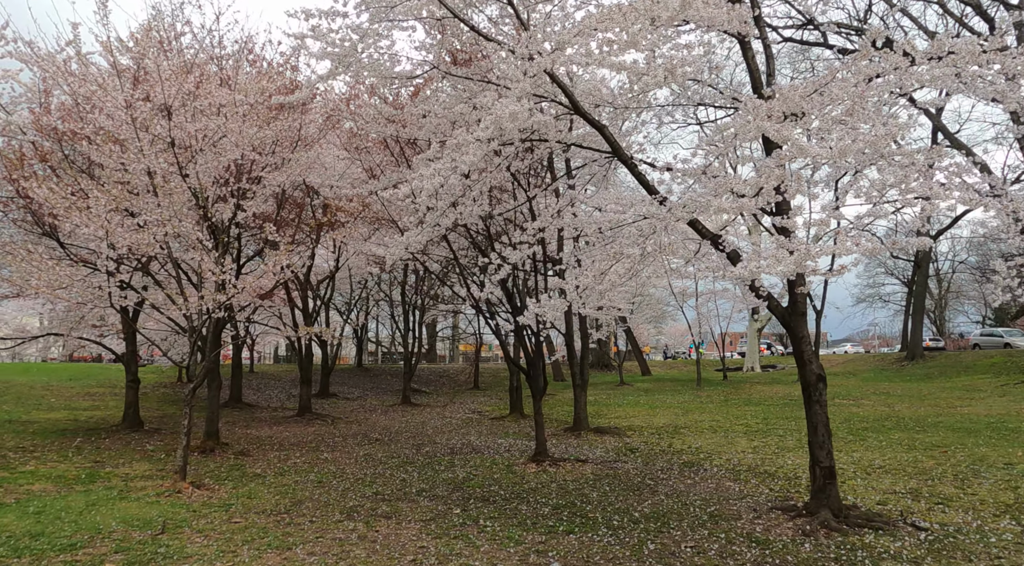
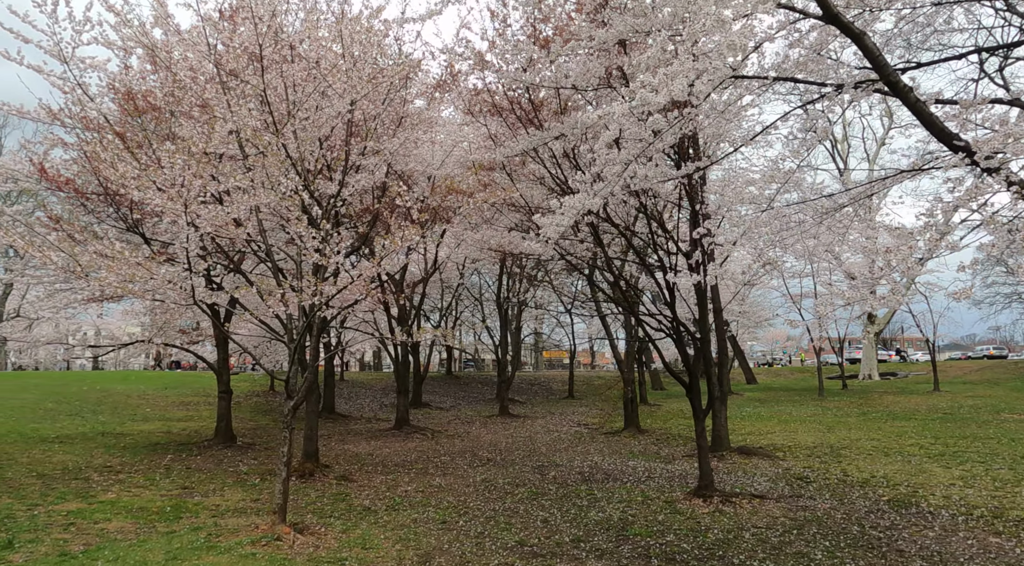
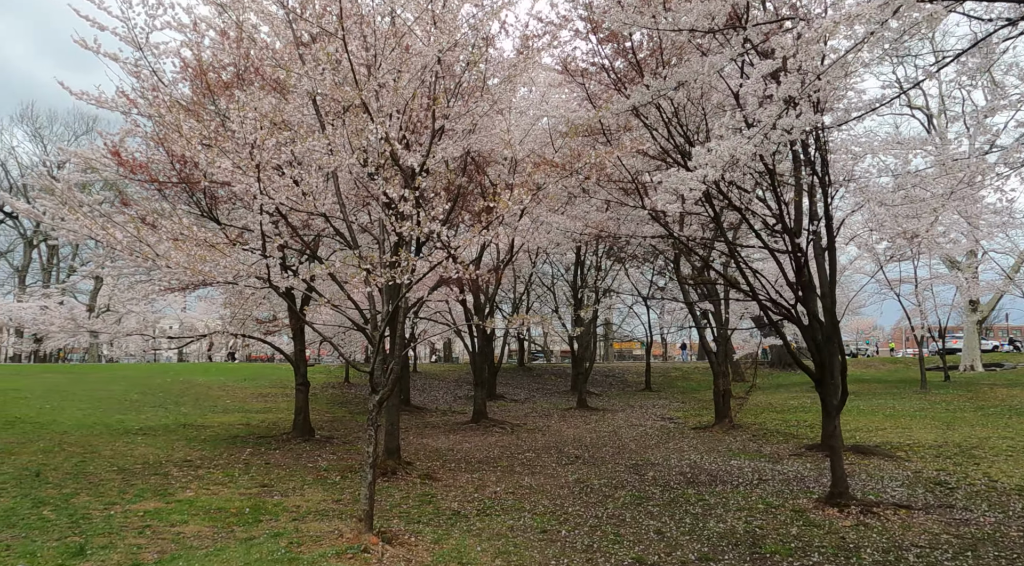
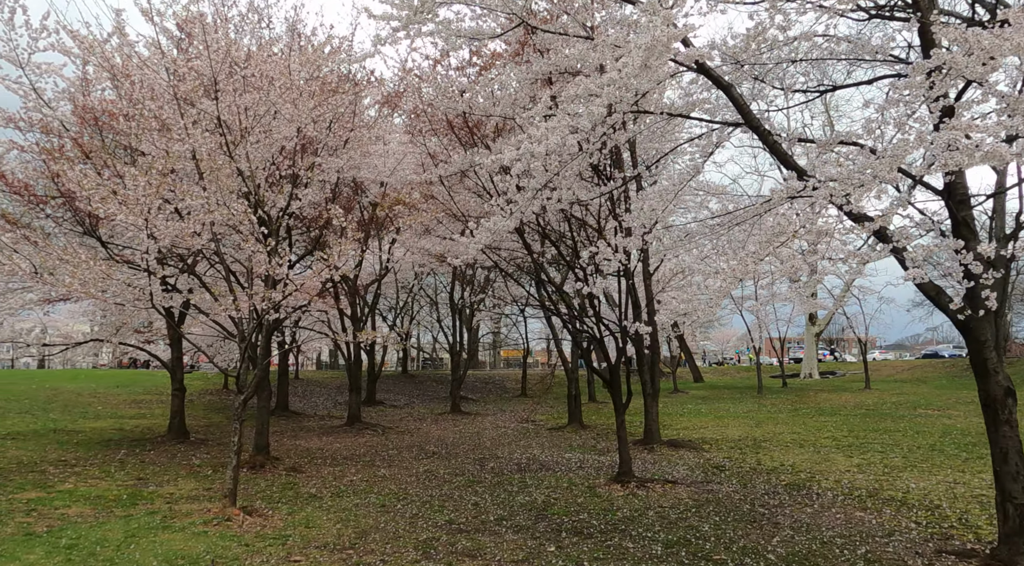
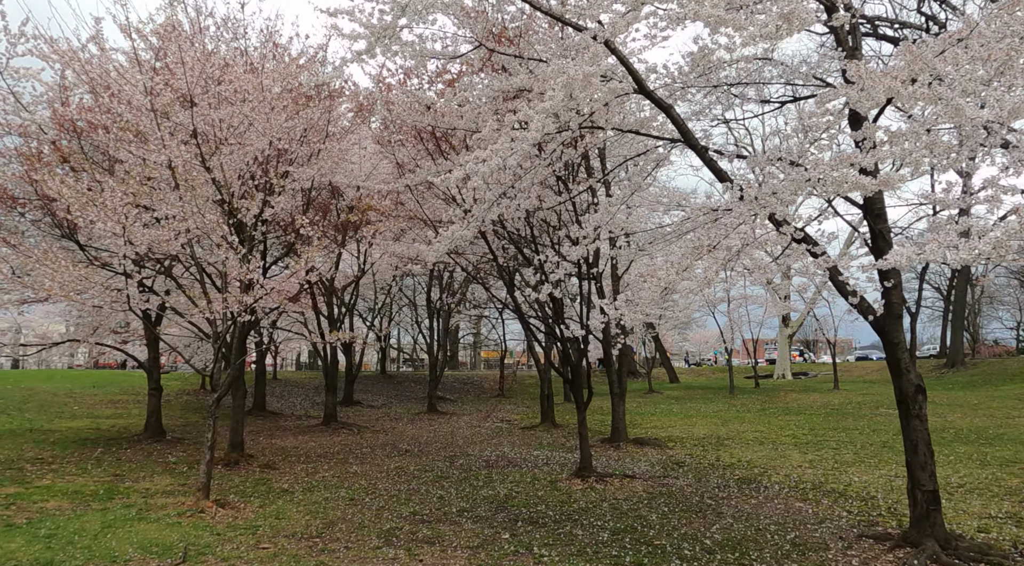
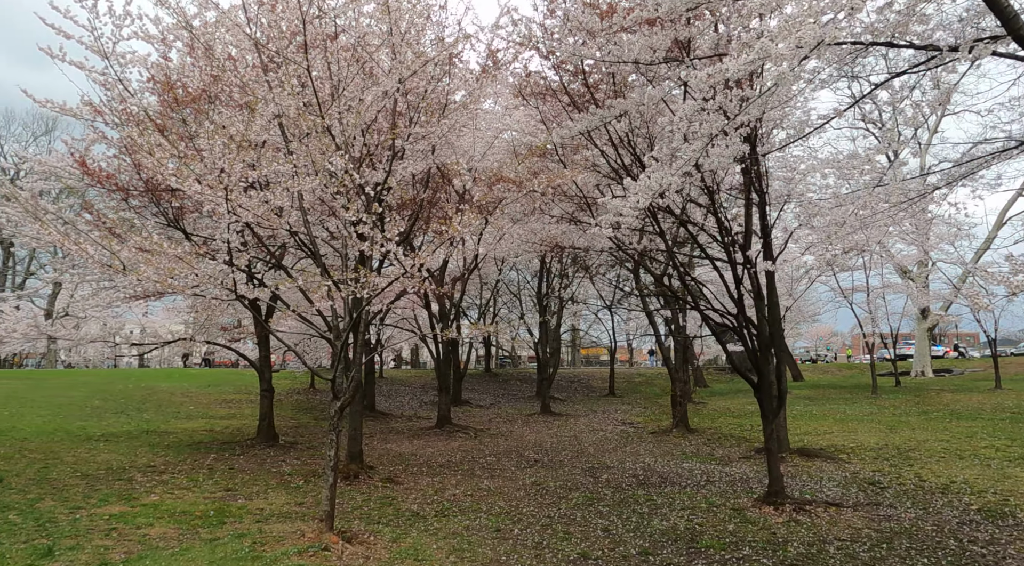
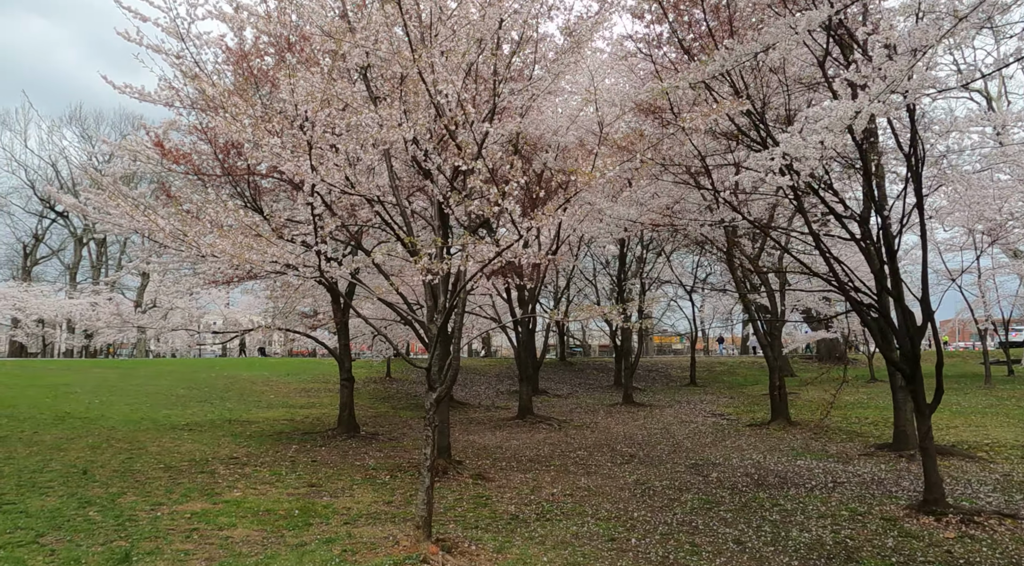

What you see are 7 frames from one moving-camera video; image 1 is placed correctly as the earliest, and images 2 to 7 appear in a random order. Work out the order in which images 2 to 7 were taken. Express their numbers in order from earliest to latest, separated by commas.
5, 4, 2, 6, 3, 7
